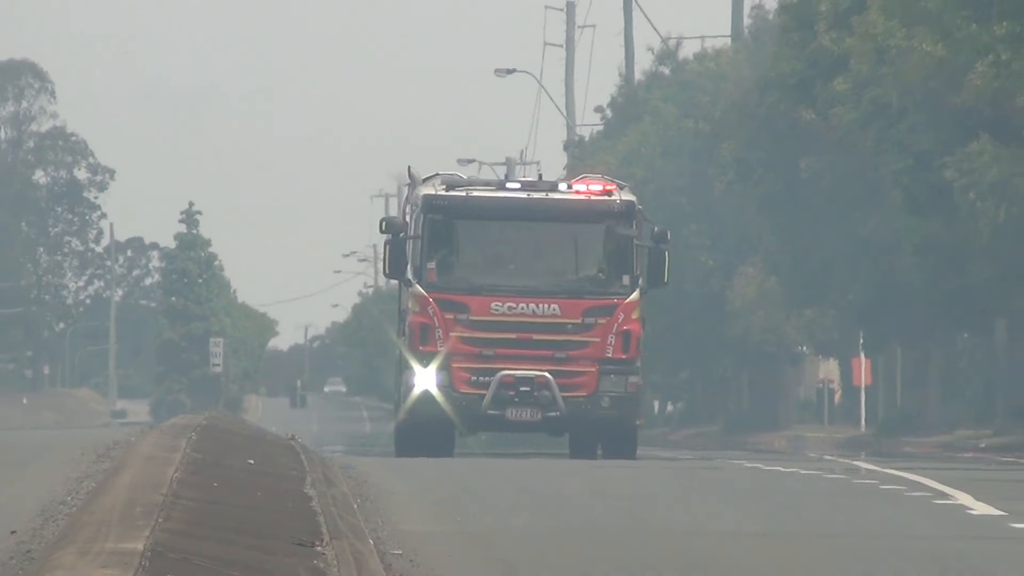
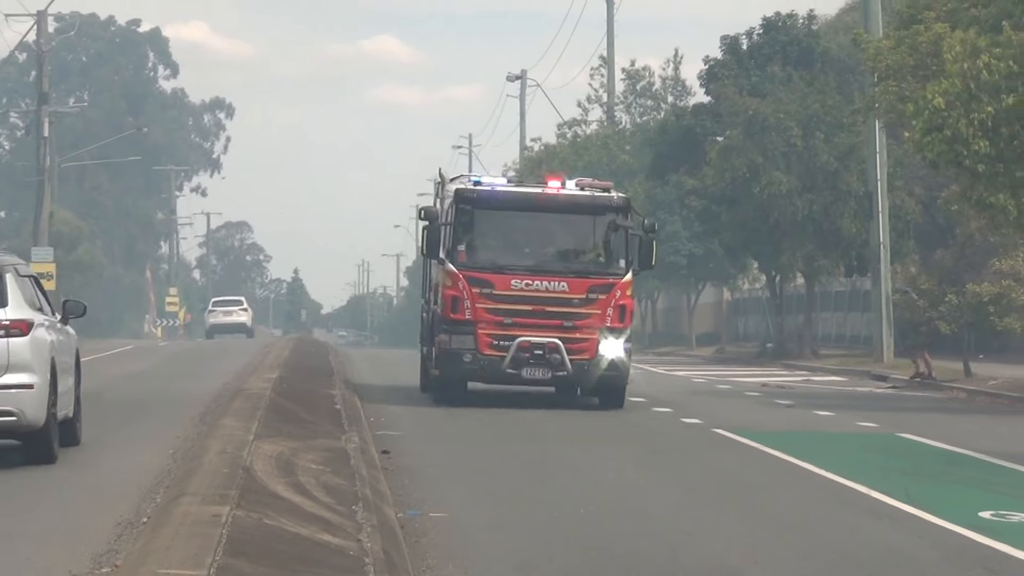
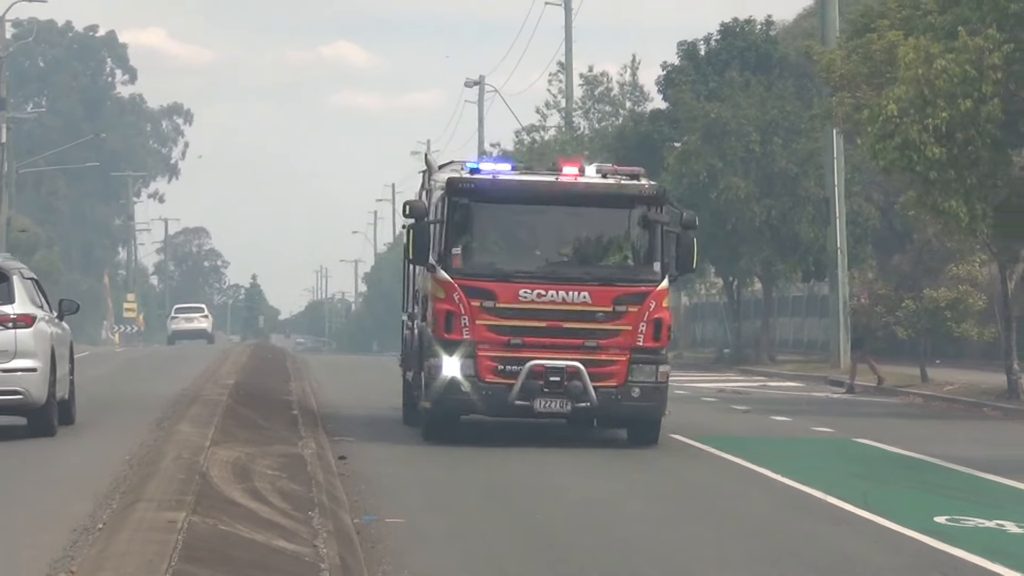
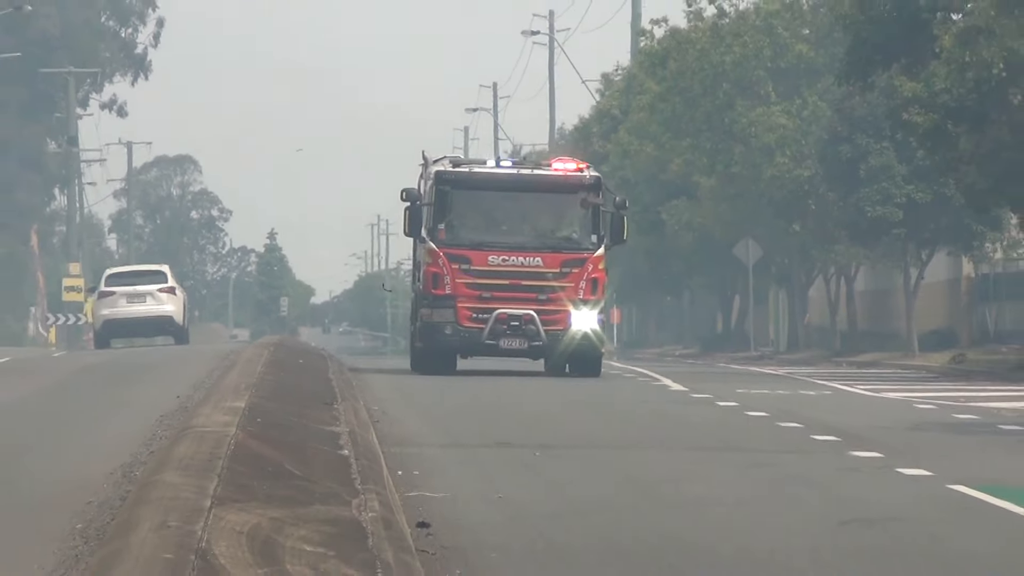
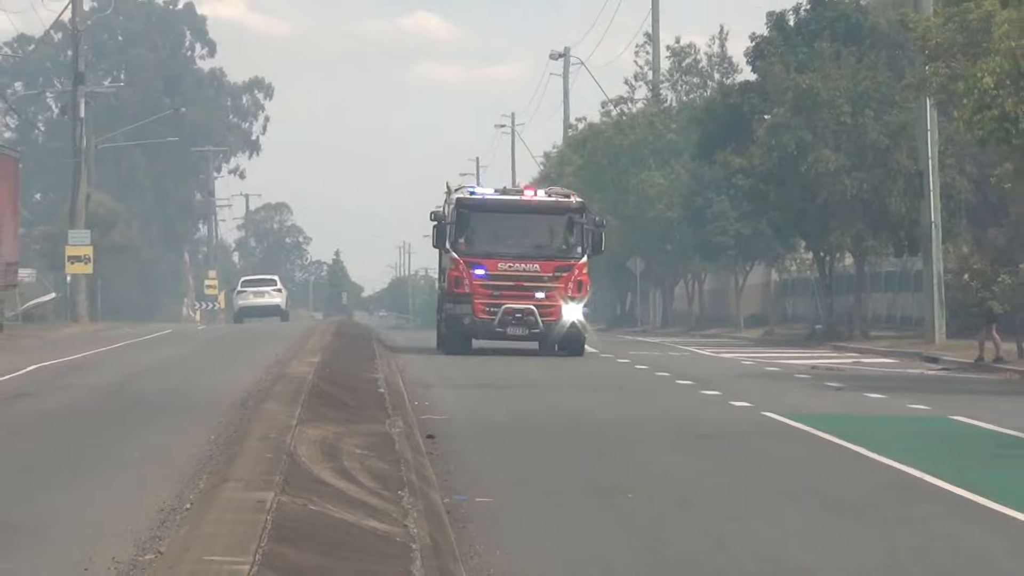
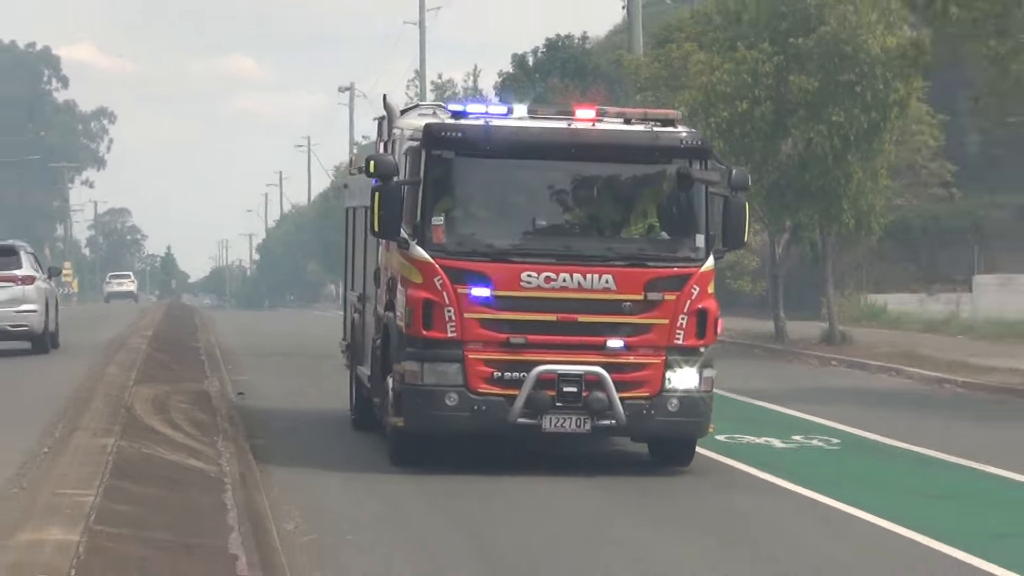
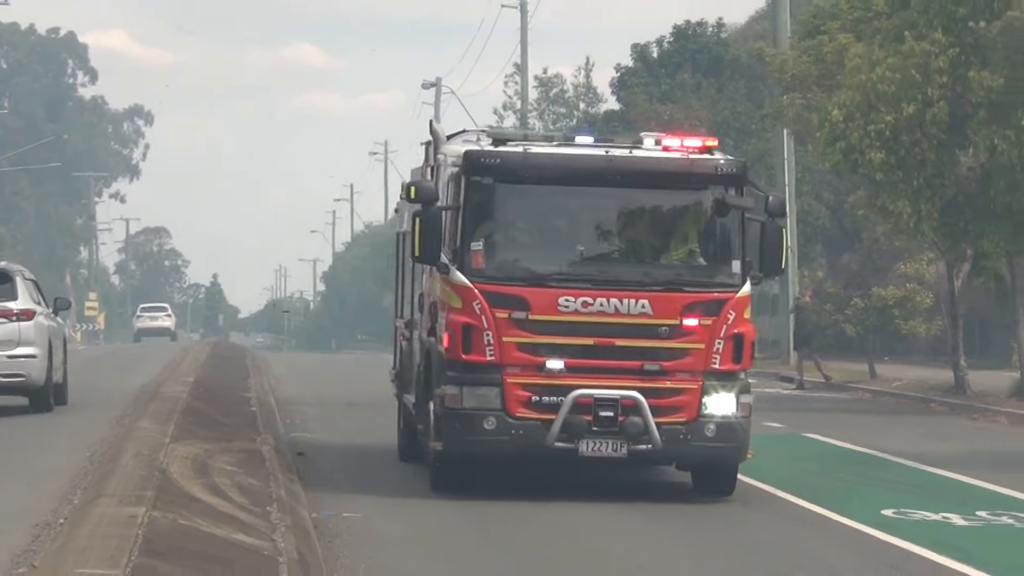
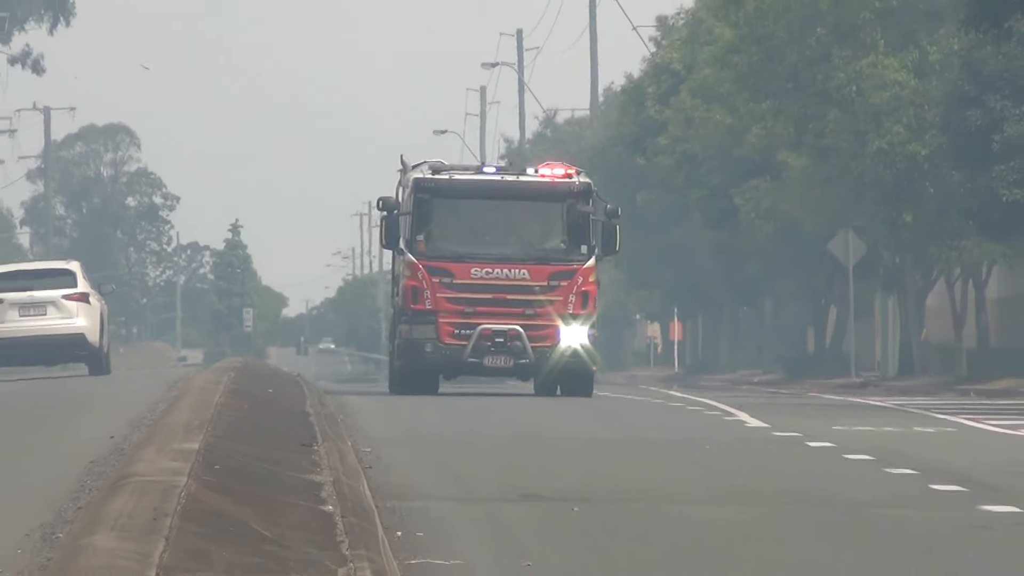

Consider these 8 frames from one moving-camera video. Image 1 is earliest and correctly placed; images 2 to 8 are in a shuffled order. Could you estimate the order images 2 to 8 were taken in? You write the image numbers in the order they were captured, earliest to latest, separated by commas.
8, 4, 5, 2, 3, 7, 6
